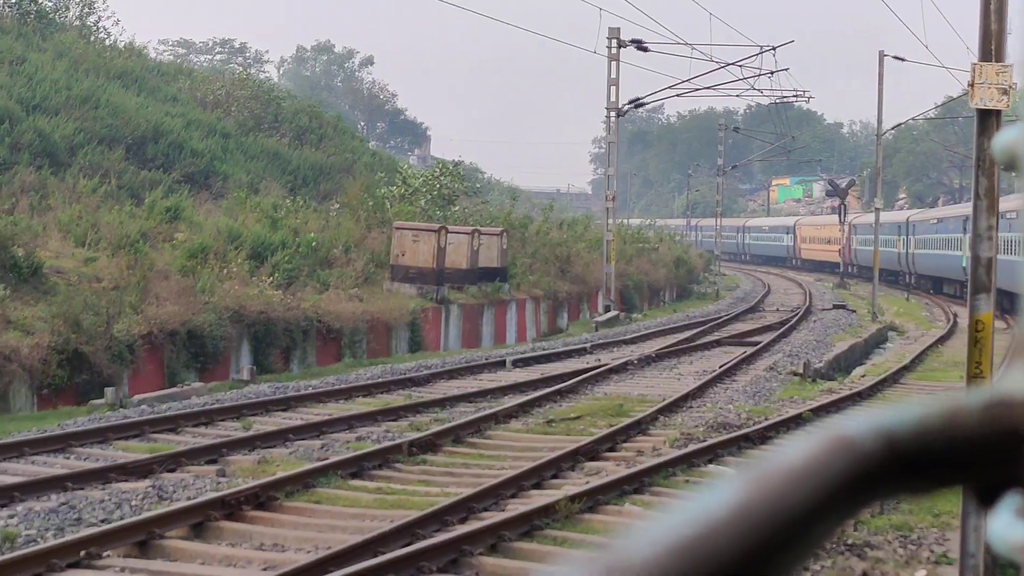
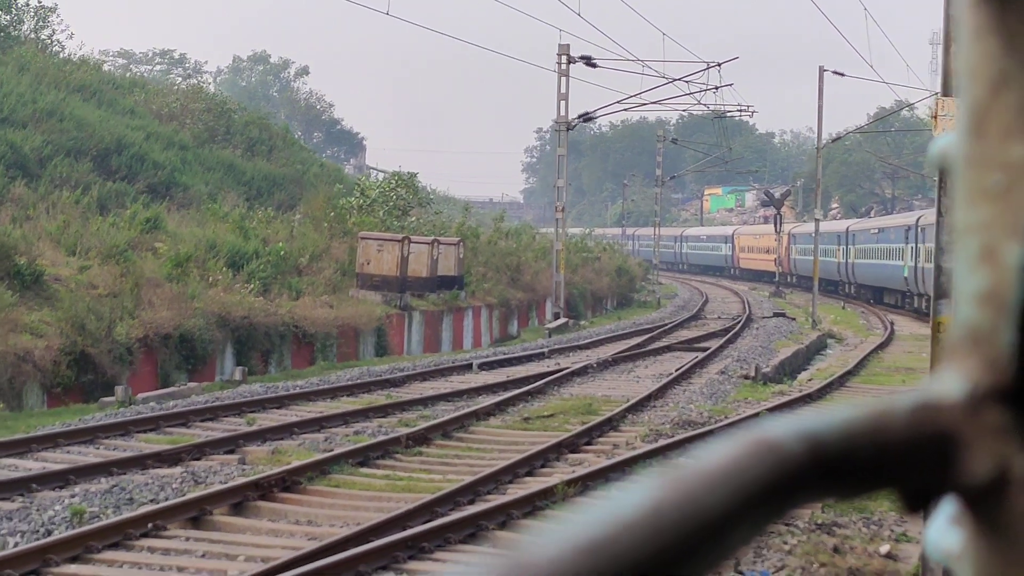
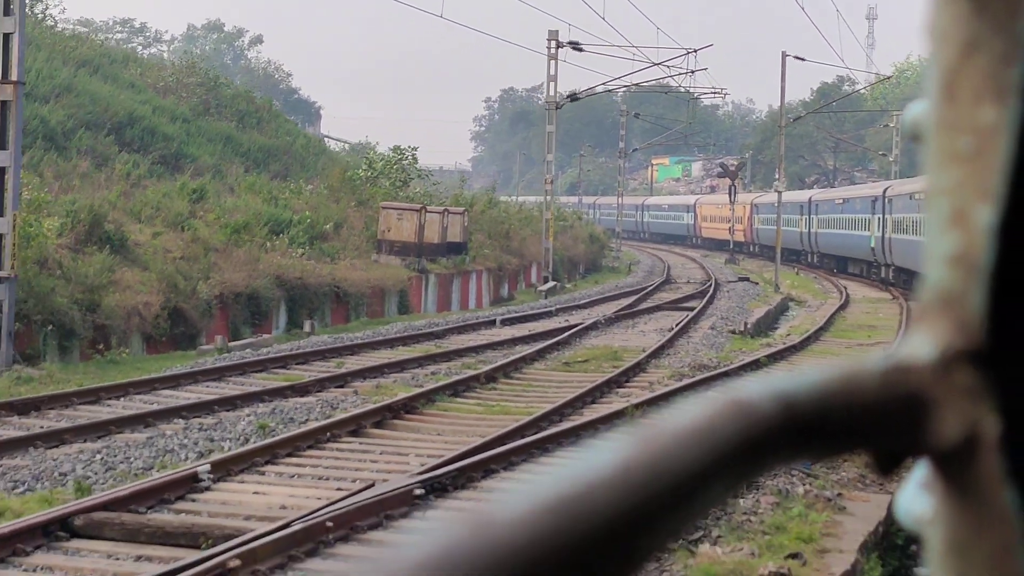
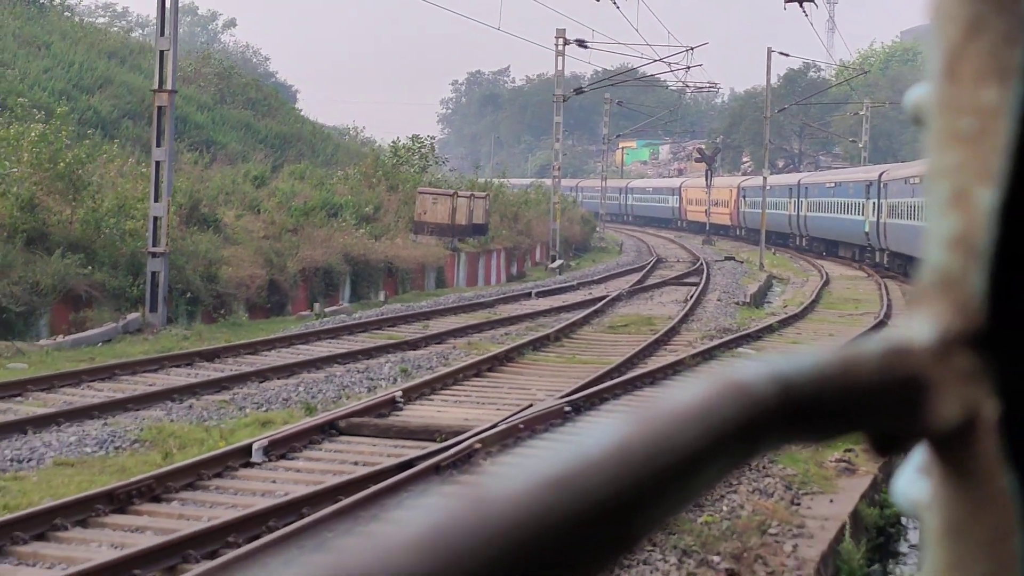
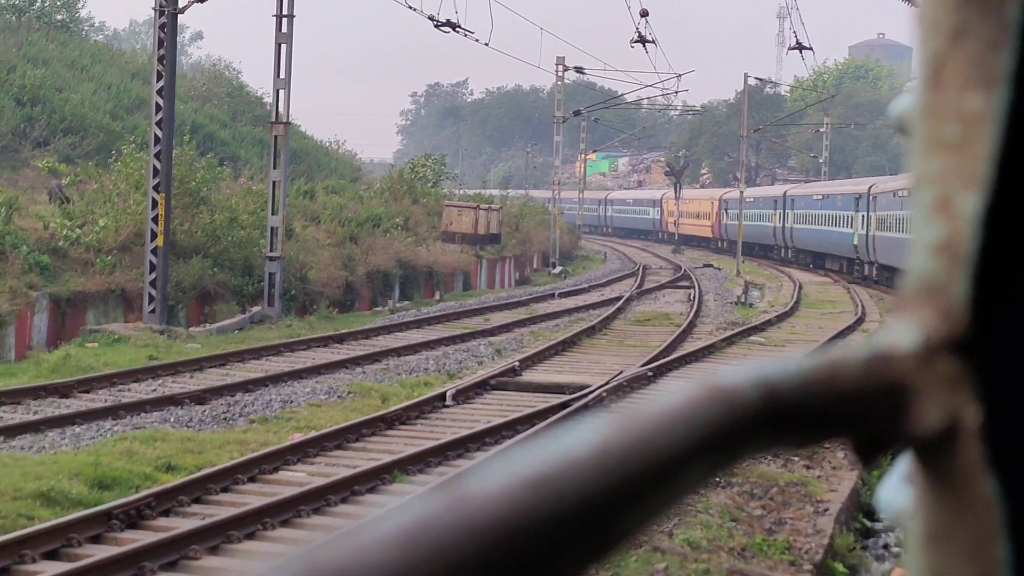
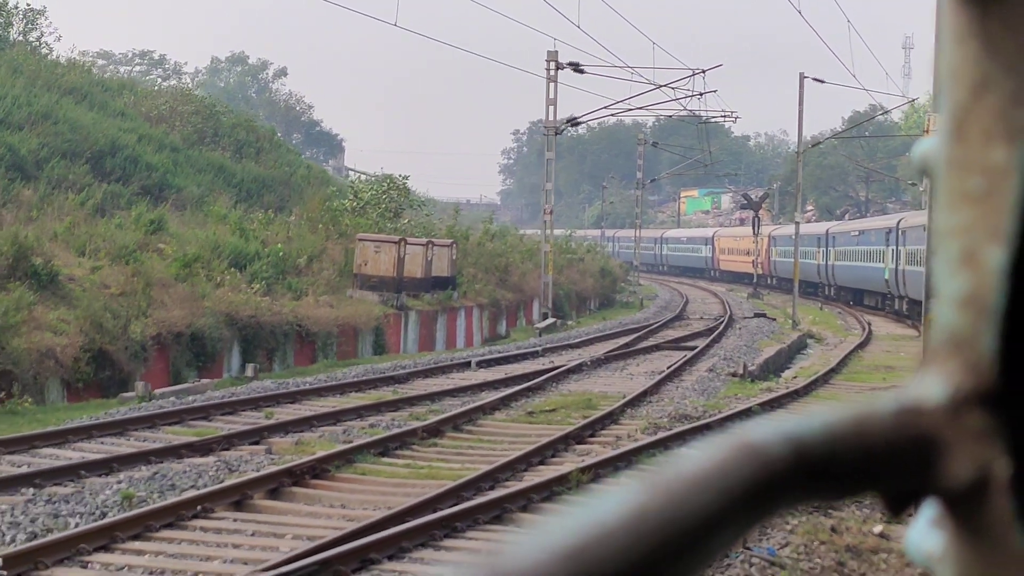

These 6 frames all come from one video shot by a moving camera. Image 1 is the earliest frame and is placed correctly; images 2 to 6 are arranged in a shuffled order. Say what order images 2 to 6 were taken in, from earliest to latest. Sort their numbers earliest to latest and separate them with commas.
2, 6, 3, 4, 5
